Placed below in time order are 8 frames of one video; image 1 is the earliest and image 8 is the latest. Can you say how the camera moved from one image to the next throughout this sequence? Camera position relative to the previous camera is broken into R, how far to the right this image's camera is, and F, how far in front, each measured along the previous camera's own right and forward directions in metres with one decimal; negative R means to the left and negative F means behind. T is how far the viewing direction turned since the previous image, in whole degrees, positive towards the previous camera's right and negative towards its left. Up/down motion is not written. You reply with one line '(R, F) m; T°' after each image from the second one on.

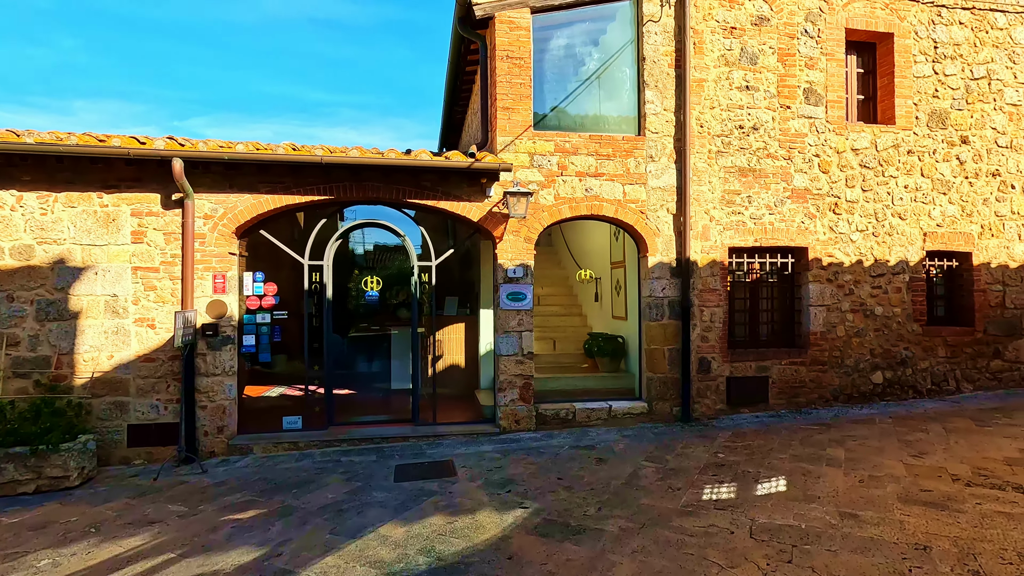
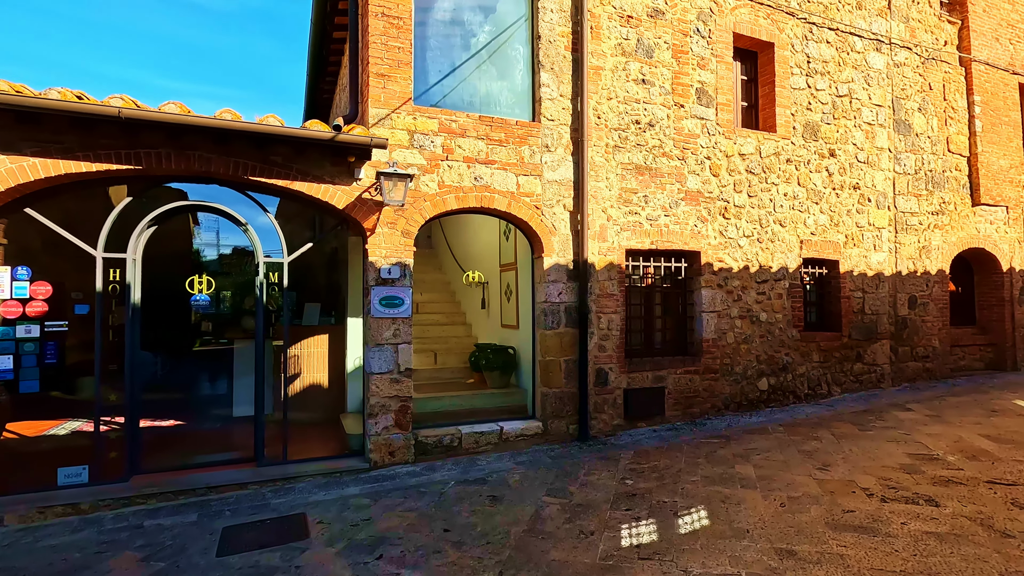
(0.0, +0.9) m; +13°
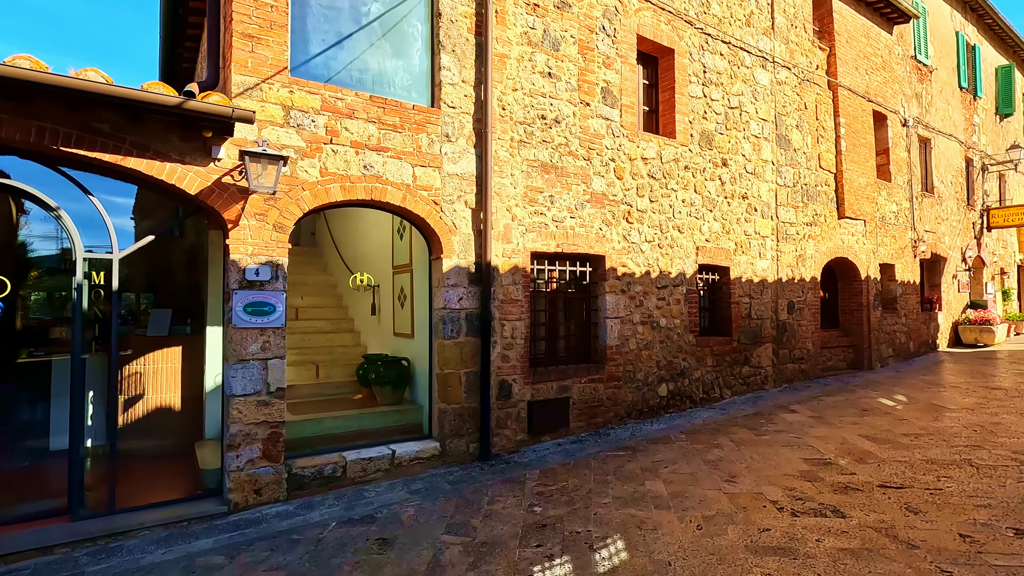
(0.0, +0.5) m; +11°
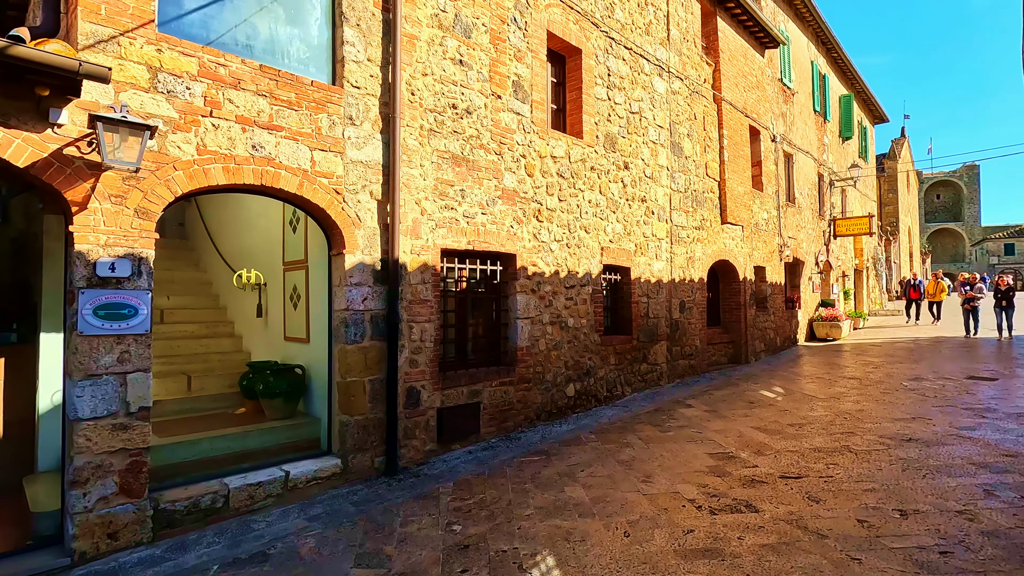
(-0.2, +0.3) m; +12°
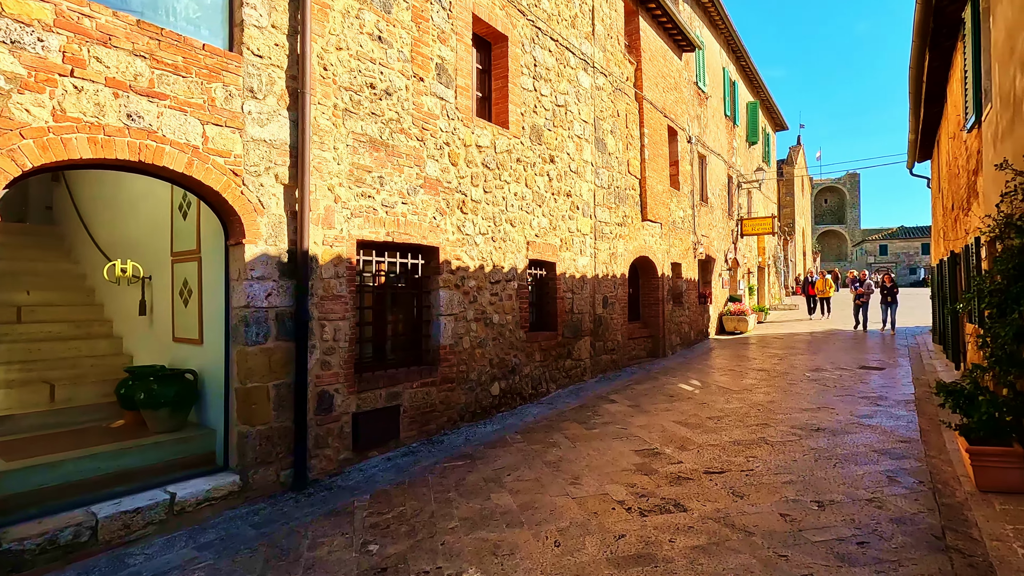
(0.0, +0.3) m; +8°
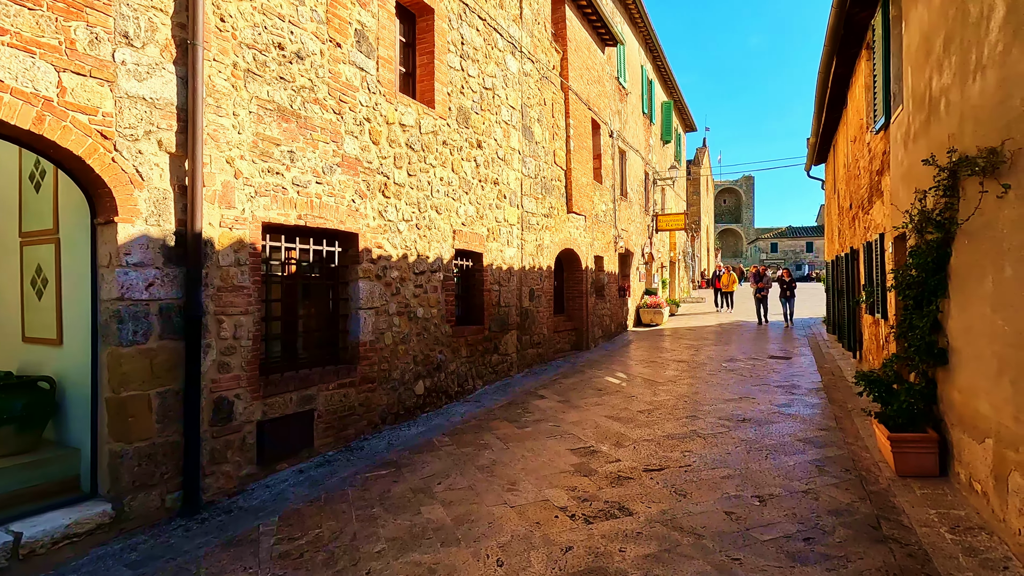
(-0.1, +0.4) m; +9°
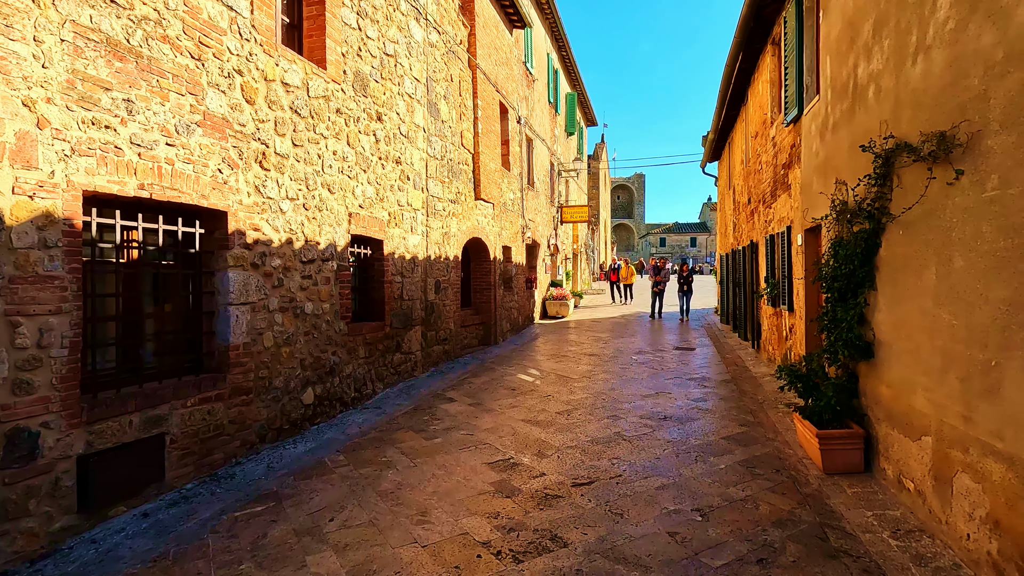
(-0.1, +0.6) m; +11°
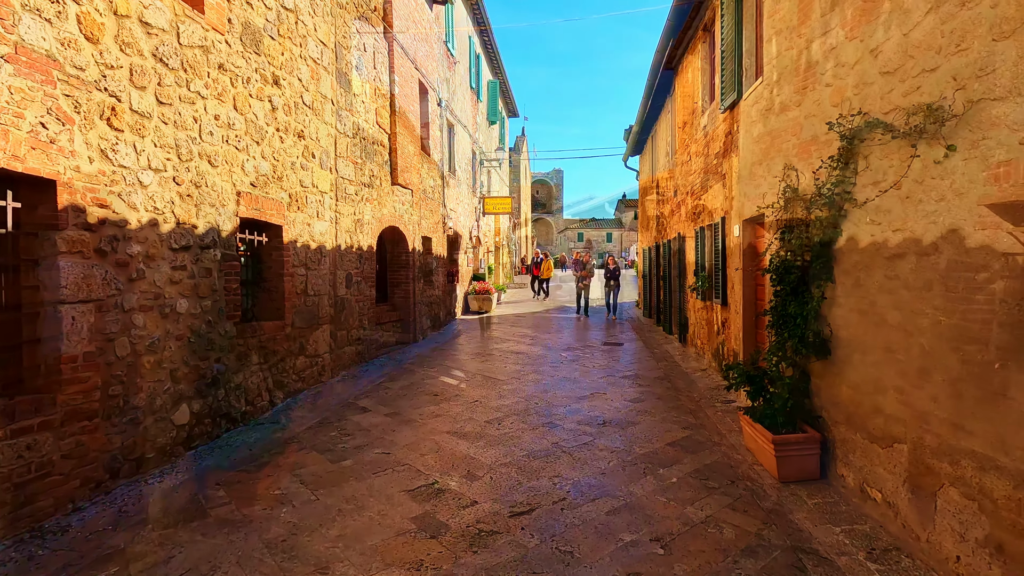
(0.0, +0.6) m; +9°
